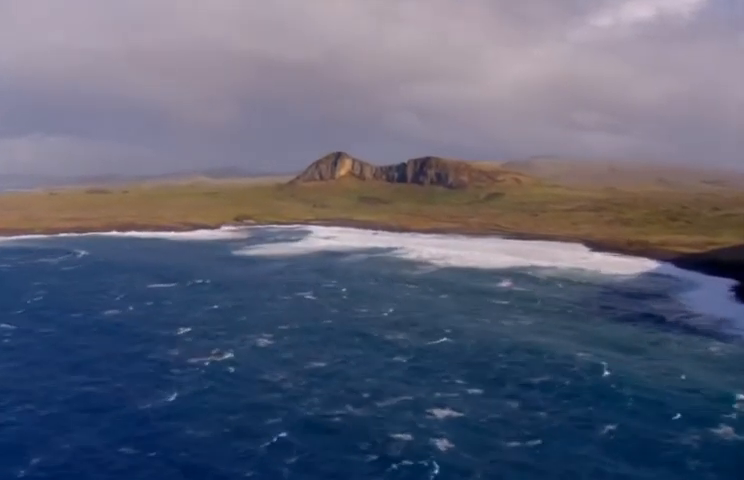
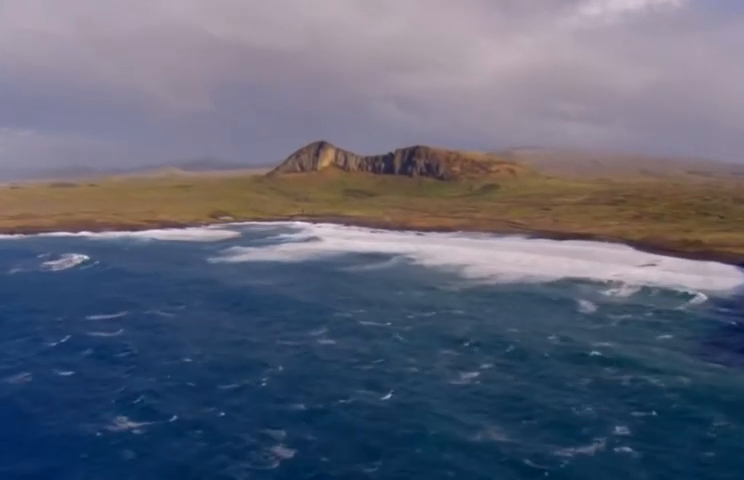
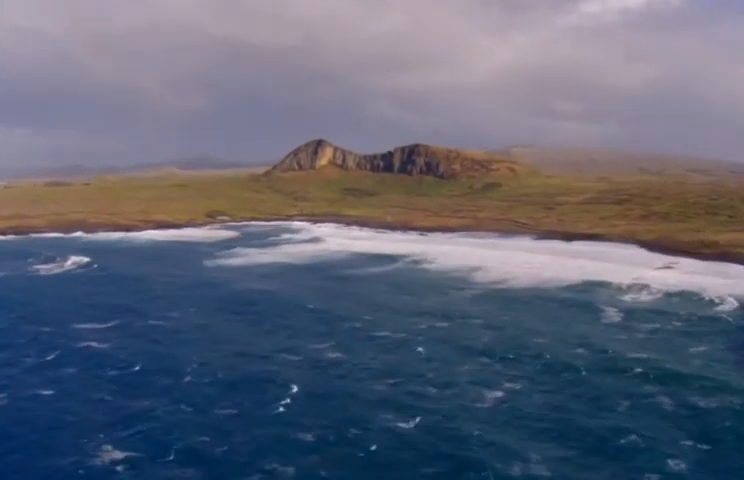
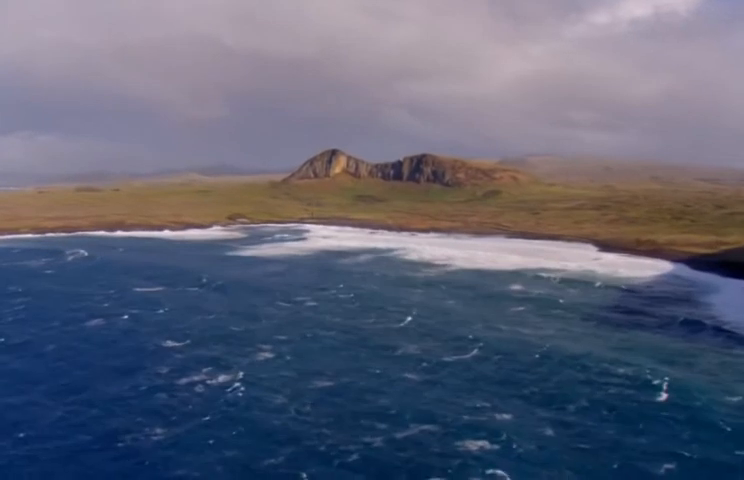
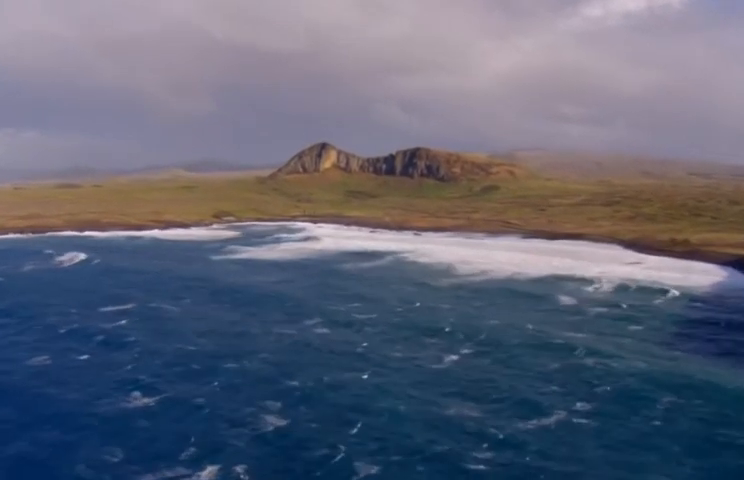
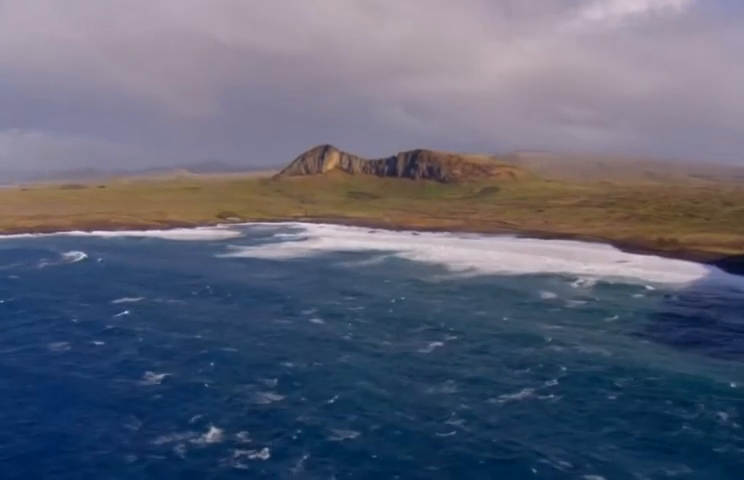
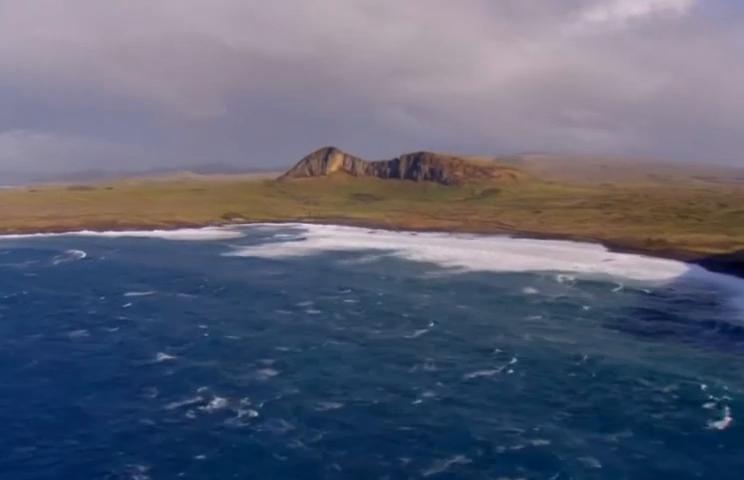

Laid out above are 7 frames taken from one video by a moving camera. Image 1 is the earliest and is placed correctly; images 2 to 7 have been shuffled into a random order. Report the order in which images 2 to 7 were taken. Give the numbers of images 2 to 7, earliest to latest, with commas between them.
4, 7, 6, 5, 2, 3
